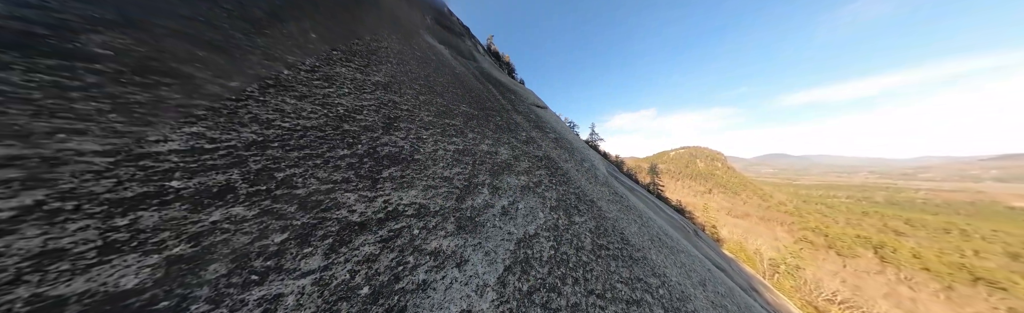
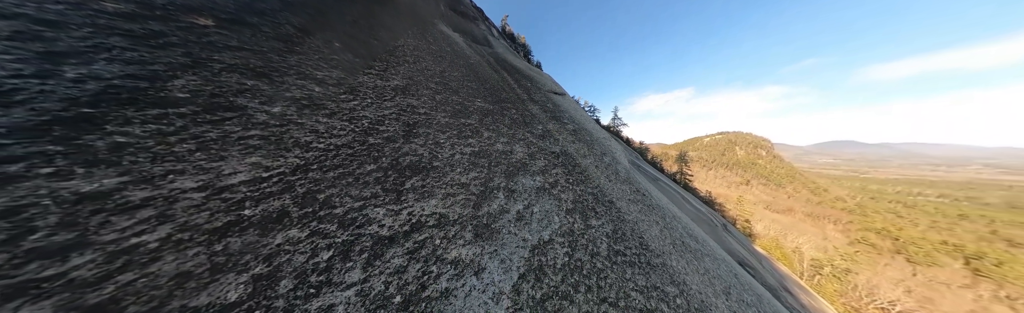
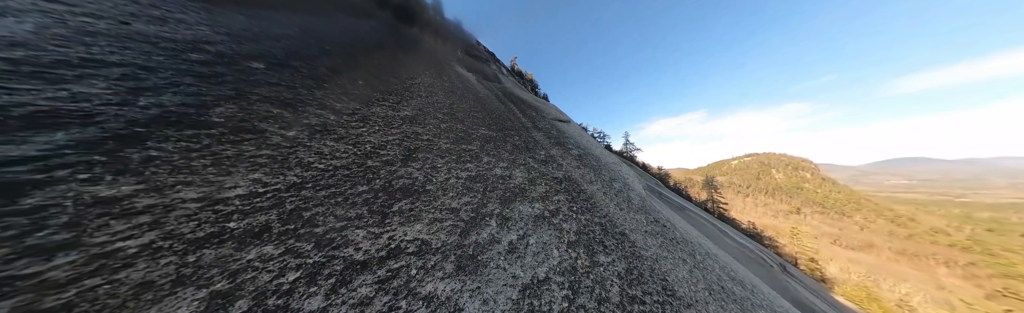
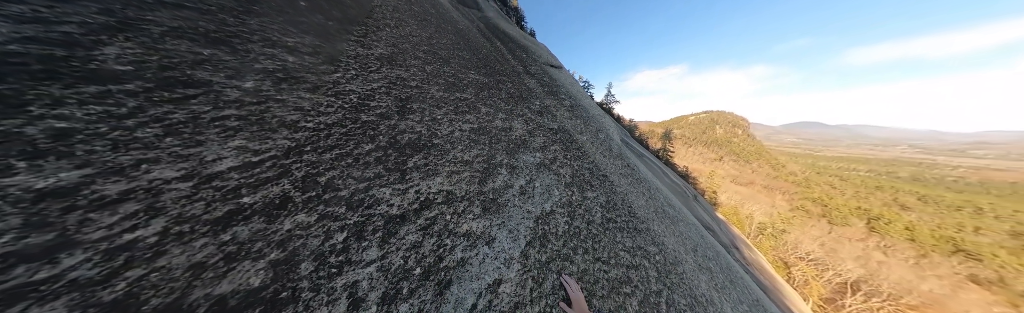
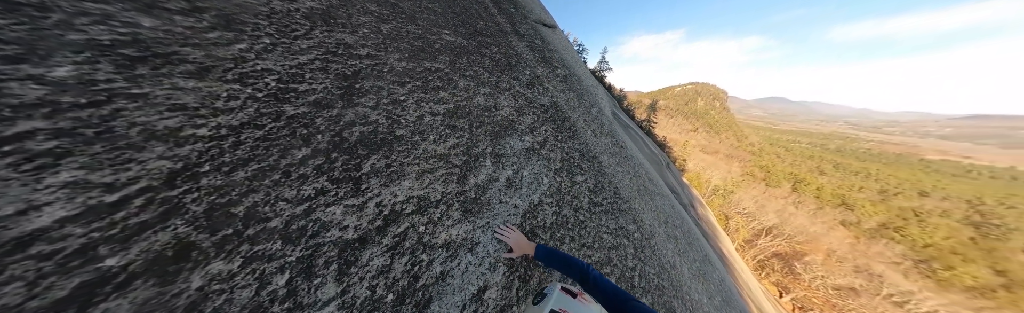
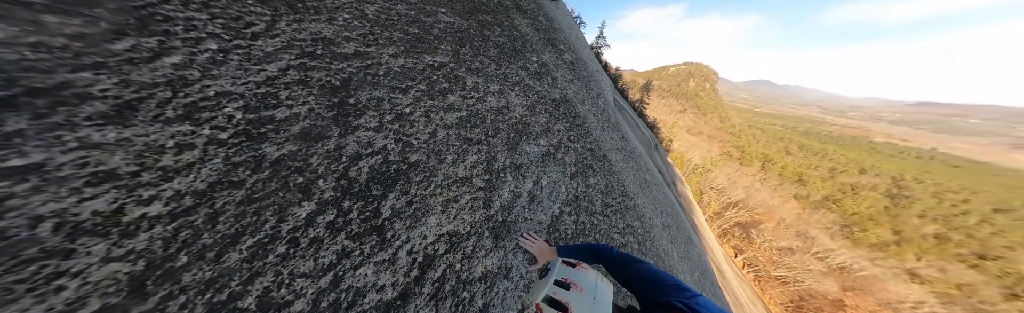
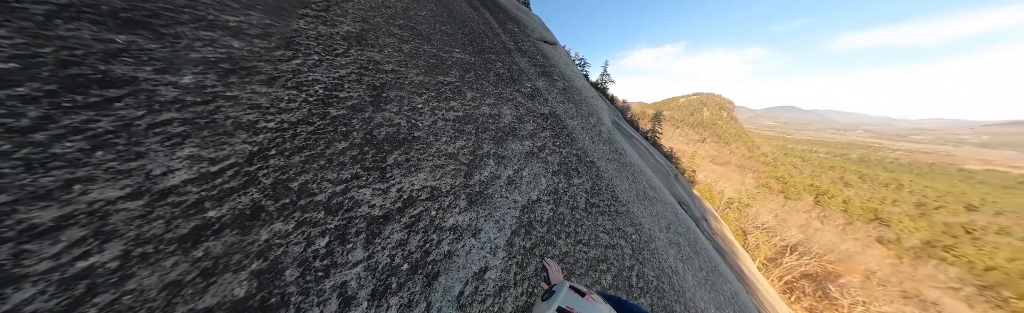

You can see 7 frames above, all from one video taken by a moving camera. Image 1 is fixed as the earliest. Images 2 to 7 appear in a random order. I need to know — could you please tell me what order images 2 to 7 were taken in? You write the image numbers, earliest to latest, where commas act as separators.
3, 2, 4, 7, 5, 6
